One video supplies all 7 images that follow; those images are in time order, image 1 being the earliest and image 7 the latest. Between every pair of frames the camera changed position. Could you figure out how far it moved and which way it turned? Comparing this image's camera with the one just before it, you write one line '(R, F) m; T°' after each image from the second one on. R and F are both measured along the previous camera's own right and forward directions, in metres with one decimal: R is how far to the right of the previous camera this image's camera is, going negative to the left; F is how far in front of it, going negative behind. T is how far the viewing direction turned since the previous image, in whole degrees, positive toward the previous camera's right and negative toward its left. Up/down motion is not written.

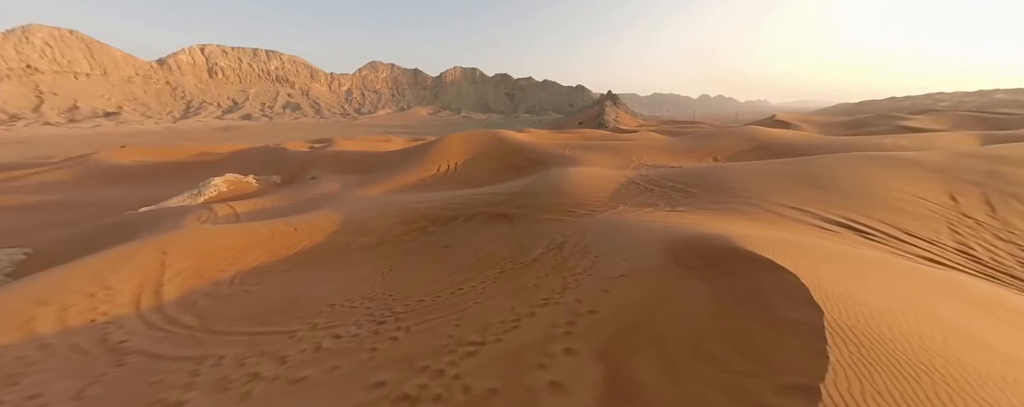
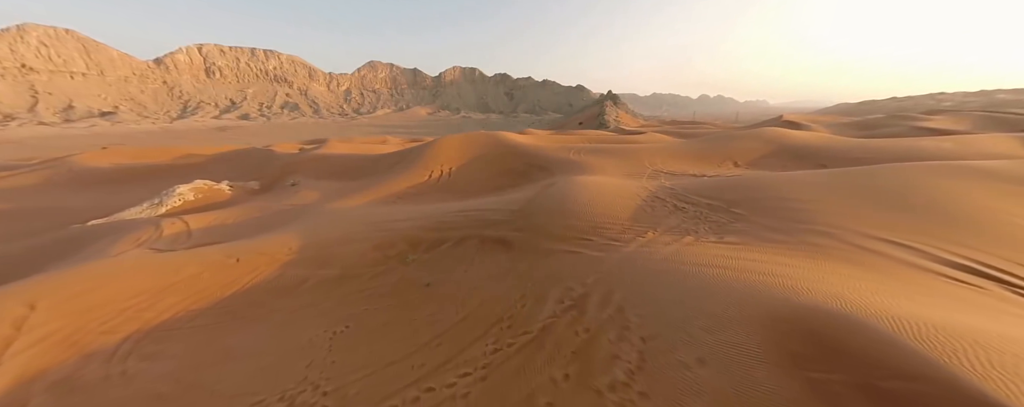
(0.0, +1.0) m; 0°
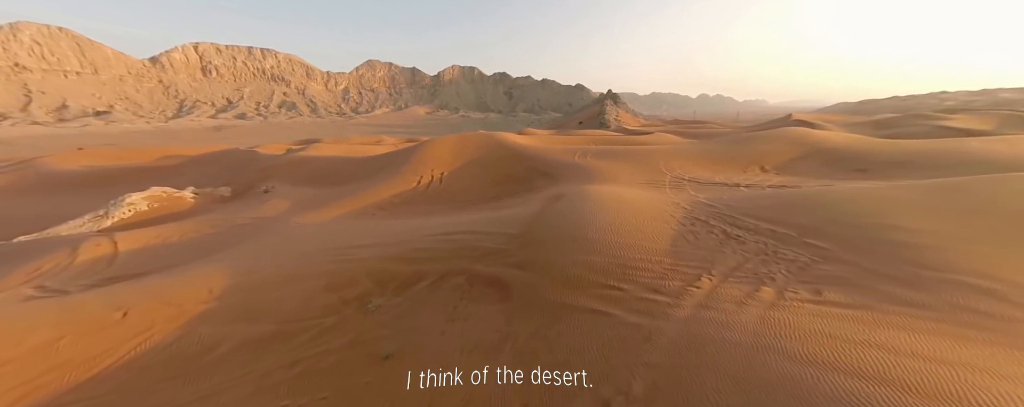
(0.0, +1.1) m; 0°
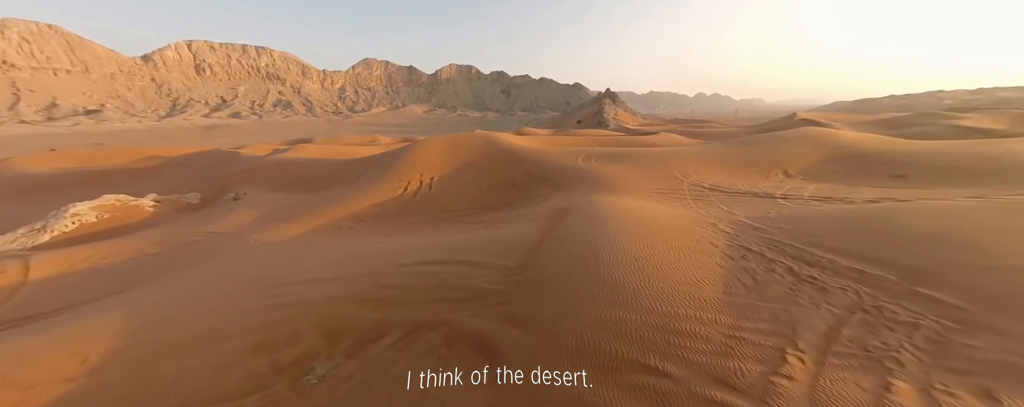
(0.0, +0.9) m; 0°
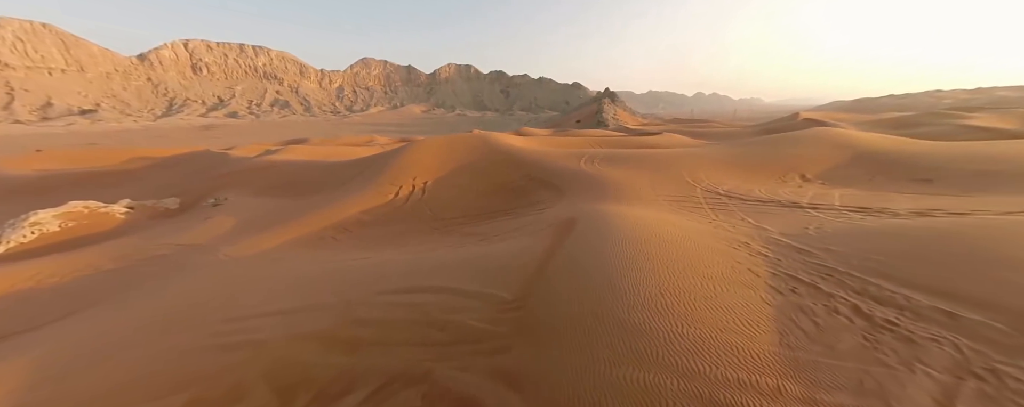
(0.0, +0.5) m; 0°
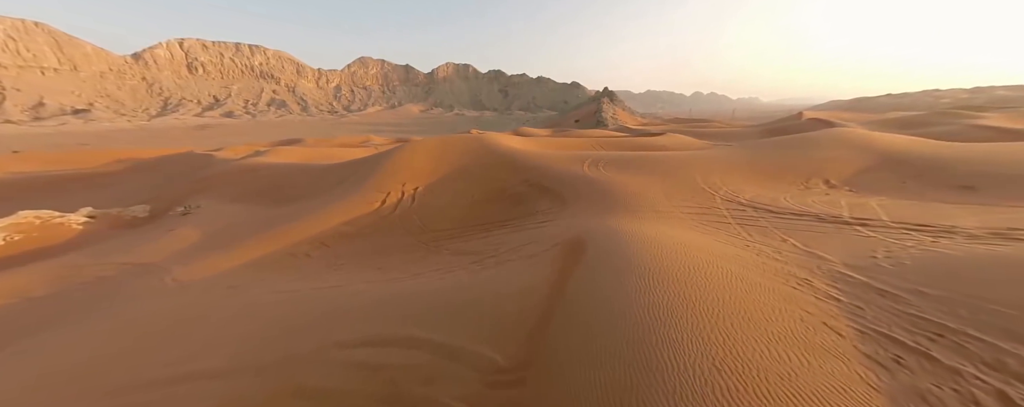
(0.0, +0.7) m; 0°
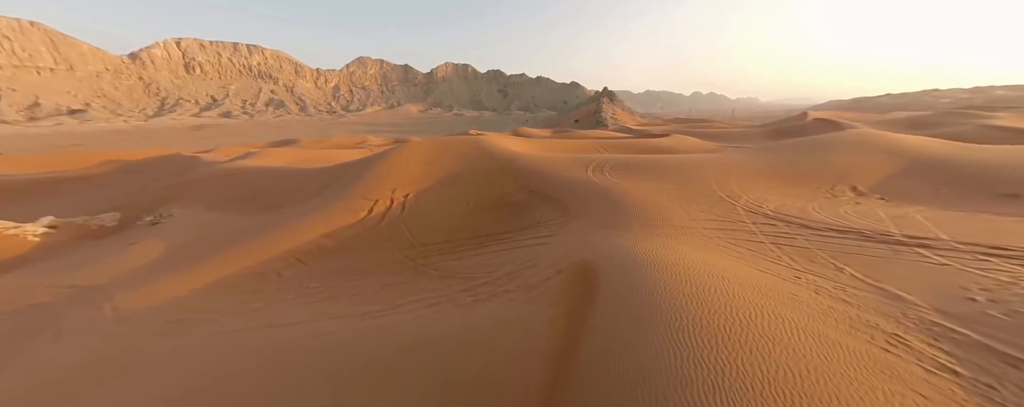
(0.0, +0.6) m; 0°
